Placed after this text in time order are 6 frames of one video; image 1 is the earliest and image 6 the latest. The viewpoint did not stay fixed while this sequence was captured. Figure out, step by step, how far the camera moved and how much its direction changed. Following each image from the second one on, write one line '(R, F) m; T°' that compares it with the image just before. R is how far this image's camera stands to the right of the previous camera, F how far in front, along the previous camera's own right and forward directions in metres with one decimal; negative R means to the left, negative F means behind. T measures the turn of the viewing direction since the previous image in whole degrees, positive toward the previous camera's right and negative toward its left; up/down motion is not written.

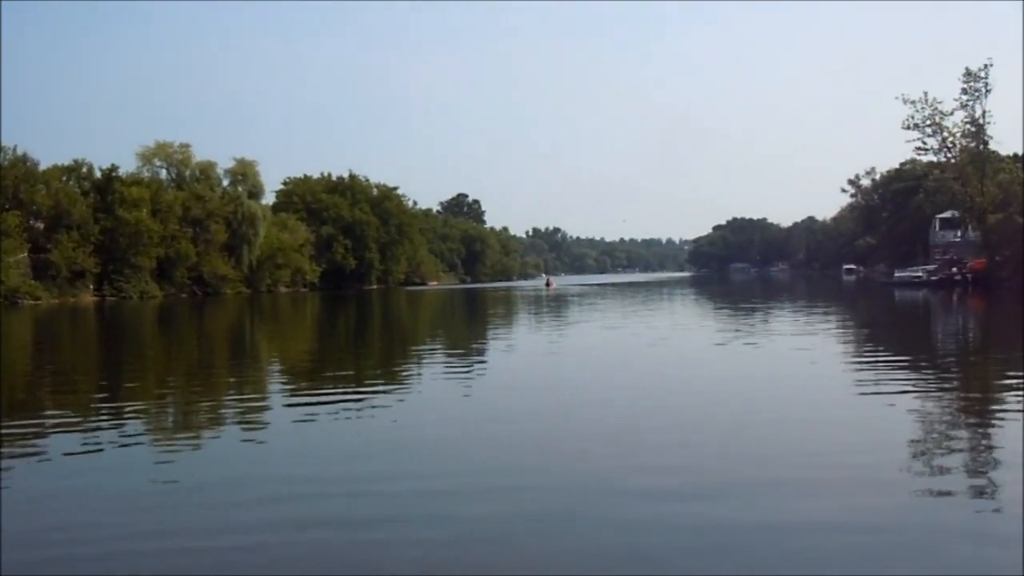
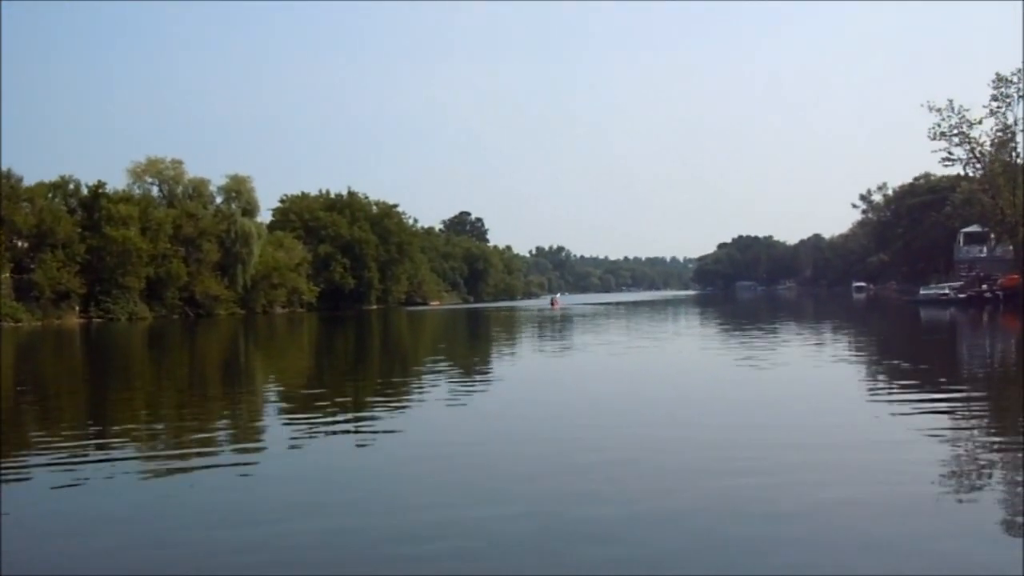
(0.0, +0.8) m; 0°
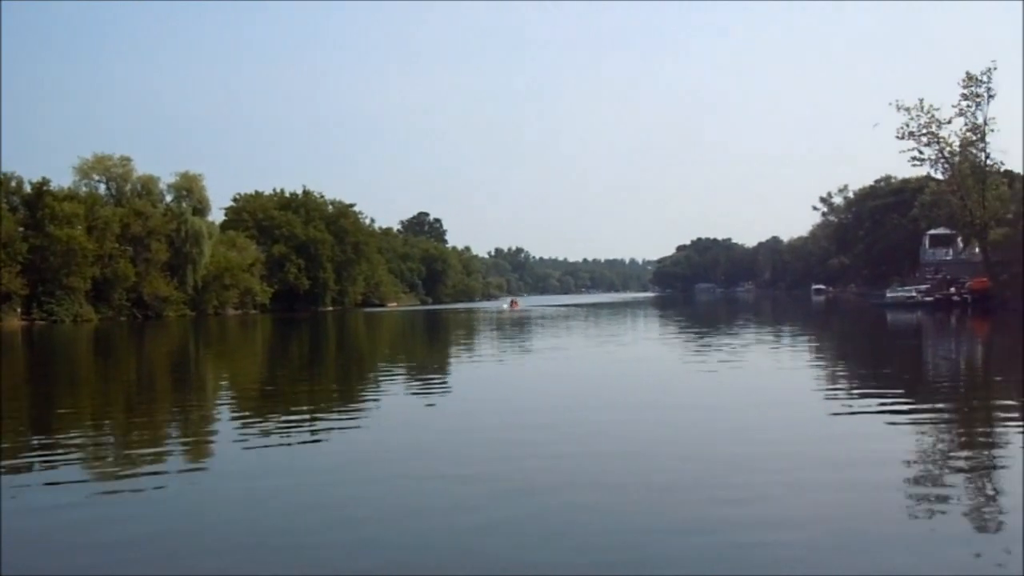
(0.0, +0.5) m; +2°
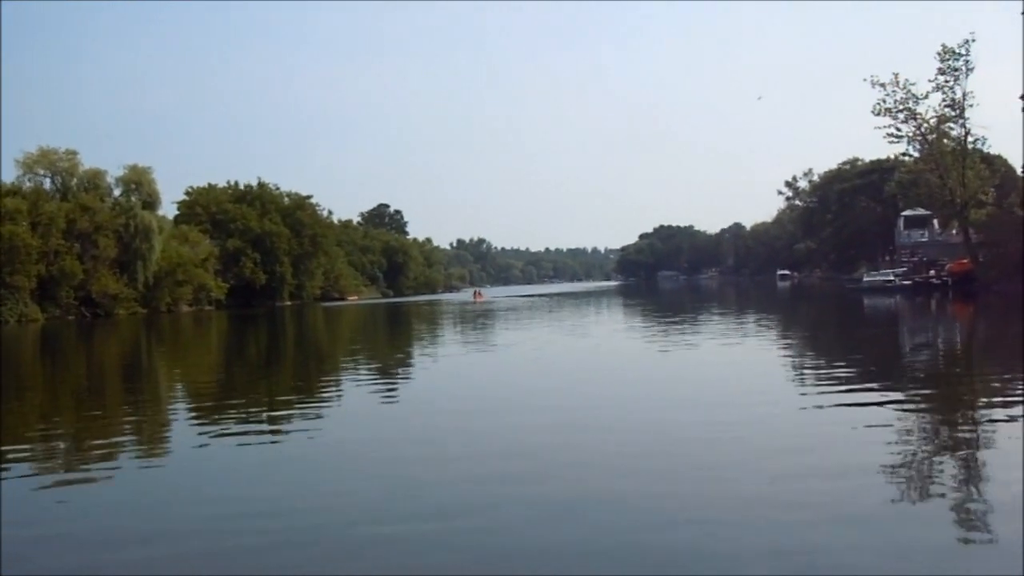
(0.0, +0.6) m; +2°
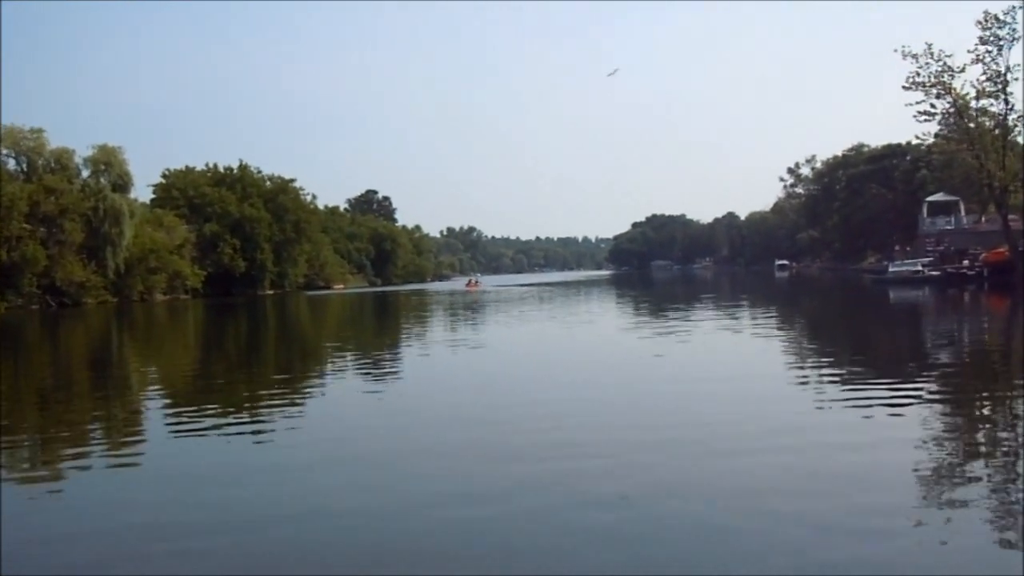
(0.0, +1.2) m; +1°
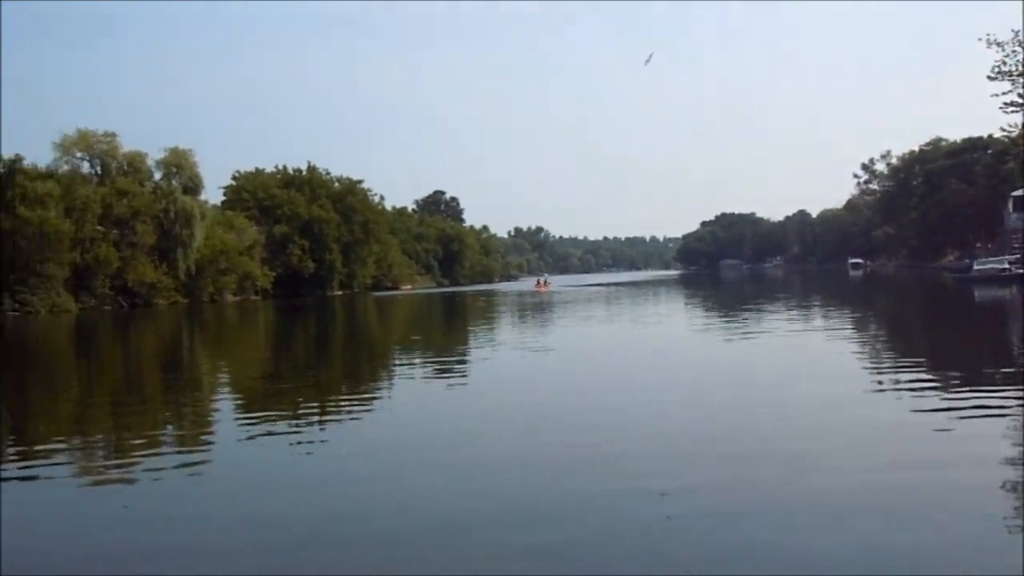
(0.0, +0.2) m; -4°
